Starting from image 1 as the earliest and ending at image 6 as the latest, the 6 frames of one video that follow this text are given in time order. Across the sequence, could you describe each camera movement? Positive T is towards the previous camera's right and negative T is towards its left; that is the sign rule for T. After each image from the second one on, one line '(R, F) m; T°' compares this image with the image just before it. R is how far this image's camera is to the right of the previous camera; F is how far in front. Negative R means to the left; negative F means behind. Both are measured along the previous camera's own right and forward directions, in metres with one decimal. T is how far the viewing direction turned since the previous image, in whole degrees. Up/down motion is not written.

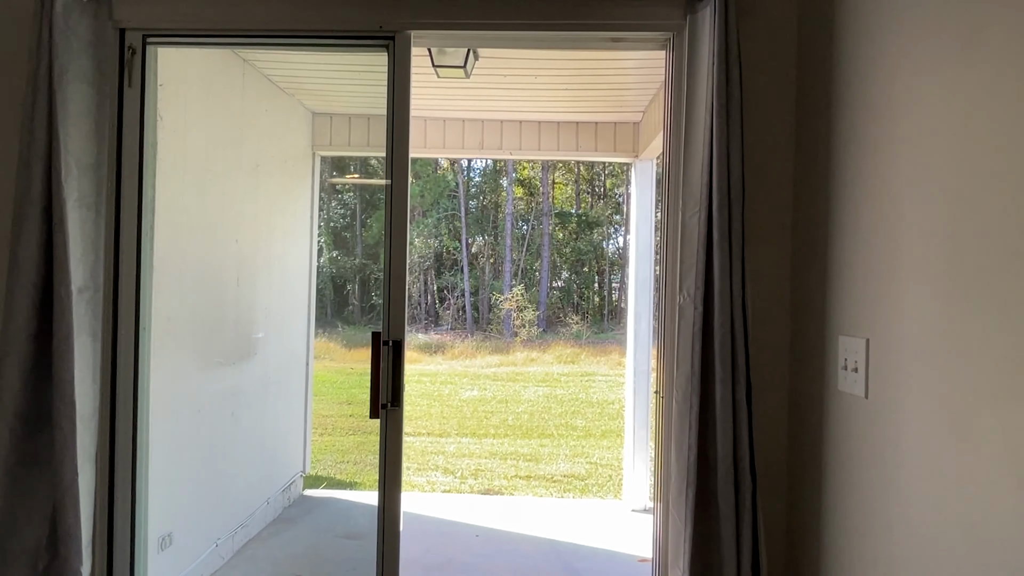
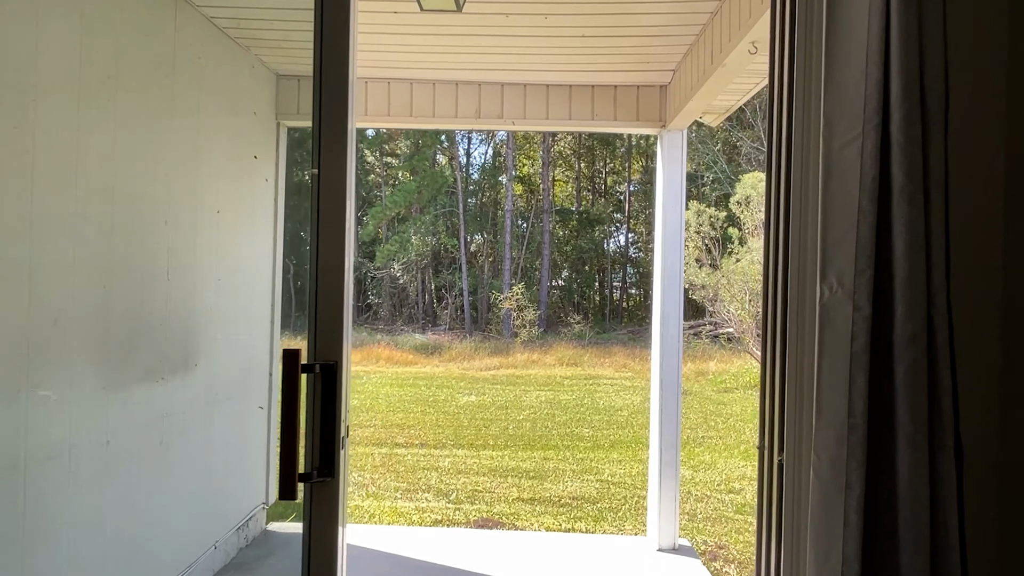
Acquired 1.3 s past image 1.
(0.0, +0.5) m; 0°
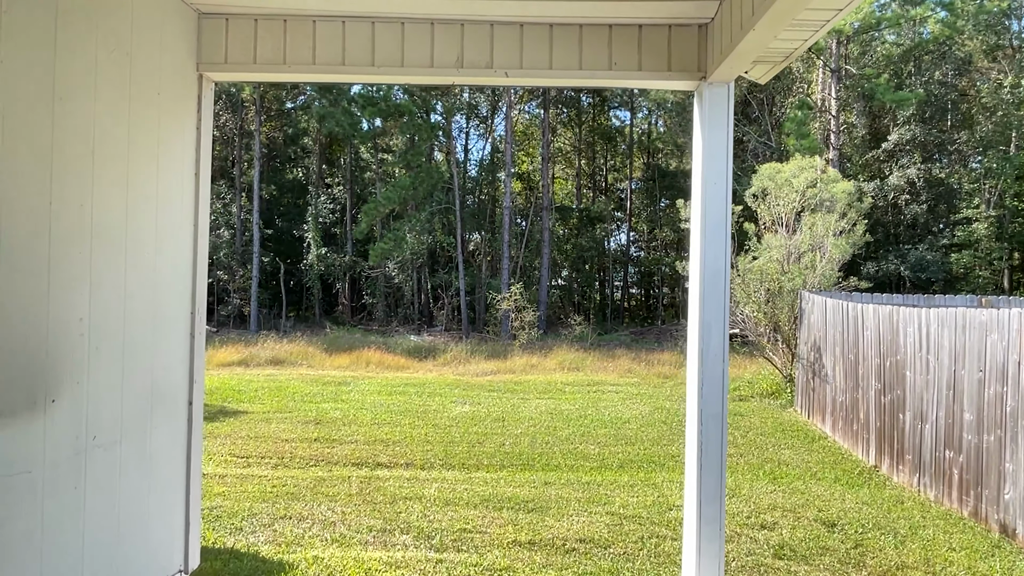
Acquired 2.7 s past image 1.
(0.0, +0.6) m; 0°
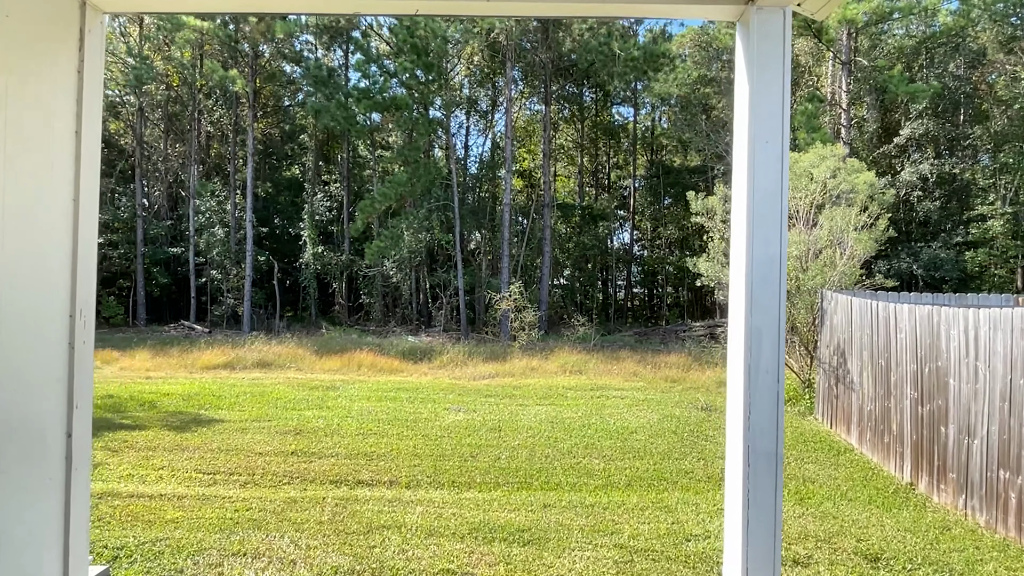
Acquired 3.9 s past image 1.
(0.0, +0.5) m; 0°
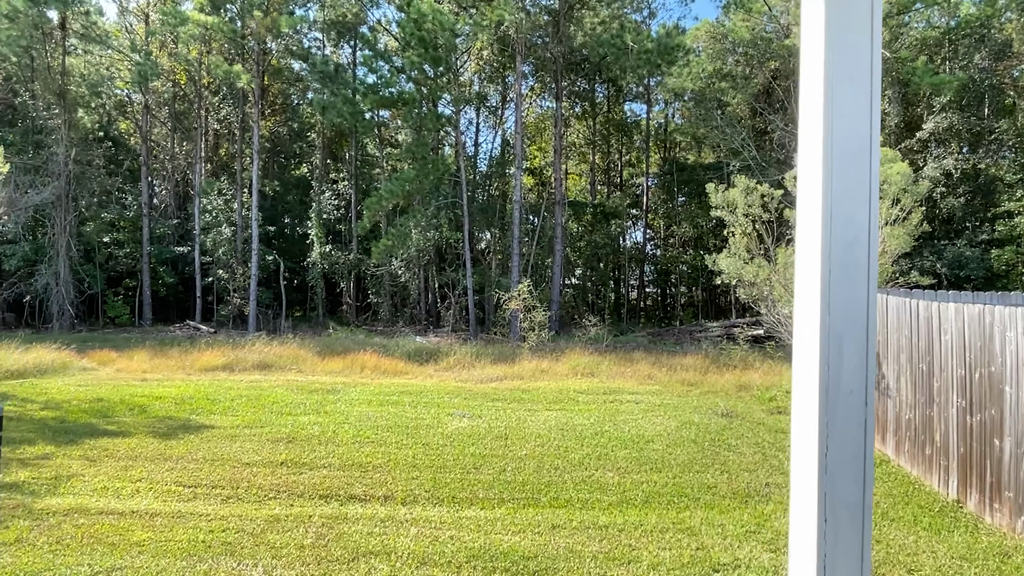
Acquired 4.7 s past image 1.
(0.0, +0.4) m; -1°
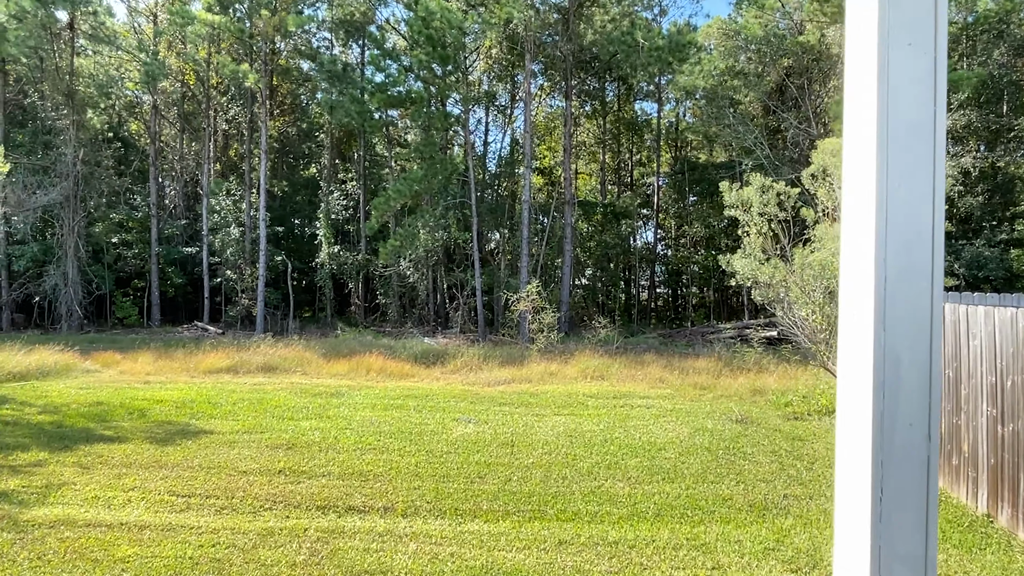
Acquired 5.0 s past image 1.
(0.0, +0.2) m; -1°
